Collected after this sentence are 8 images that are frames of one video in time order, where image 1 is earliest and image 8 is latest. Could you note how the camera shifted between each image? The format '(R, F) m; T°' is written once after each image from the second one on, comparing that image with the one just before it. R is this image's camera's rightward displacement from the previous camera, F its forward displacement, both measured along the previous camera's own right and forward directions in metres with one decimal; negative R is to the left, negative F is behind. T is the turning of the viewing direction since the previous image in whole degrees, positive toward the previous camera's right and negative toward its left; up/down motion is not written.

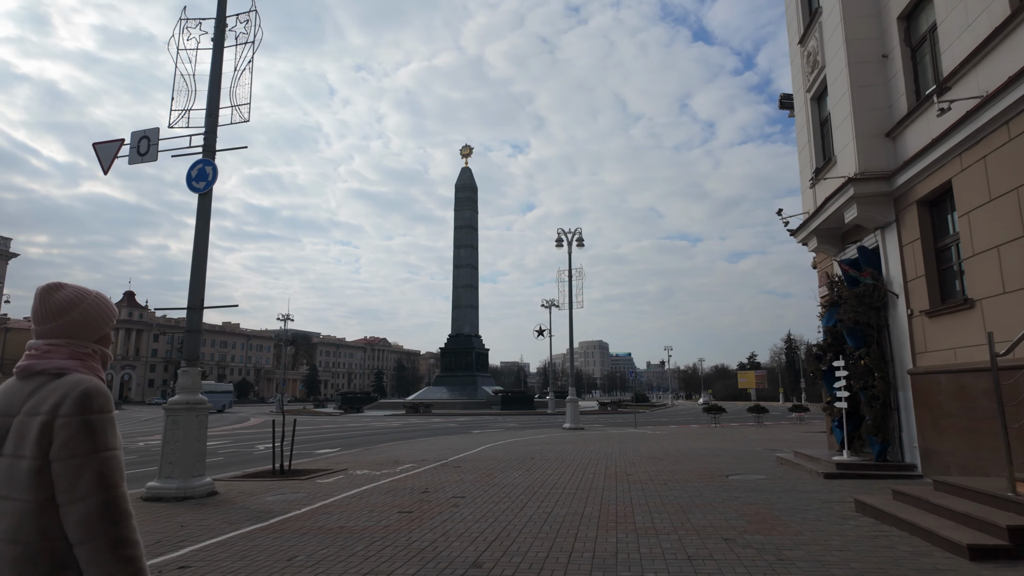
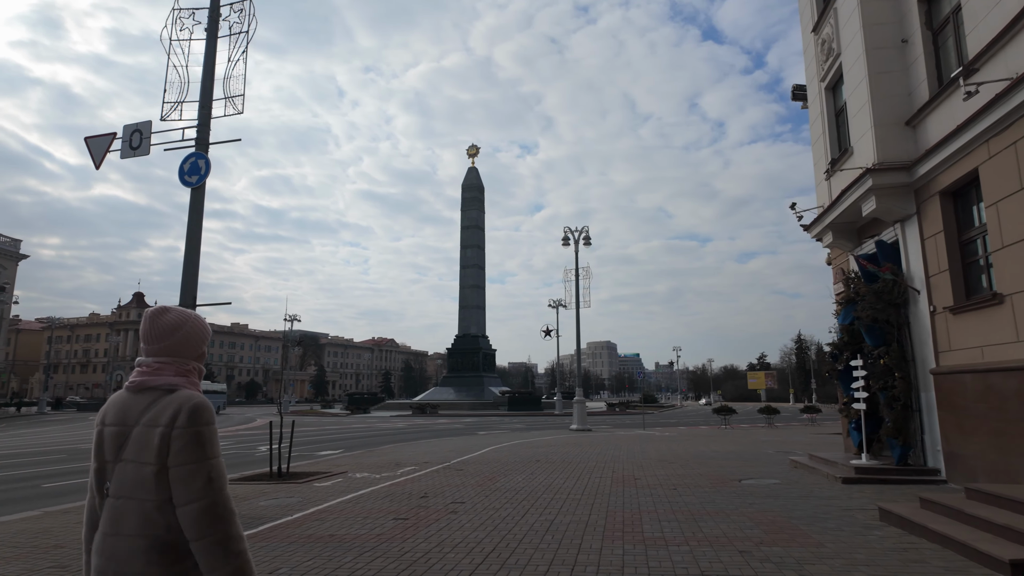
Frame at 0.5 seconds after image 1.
(+0.1, +0.4) m; -1°
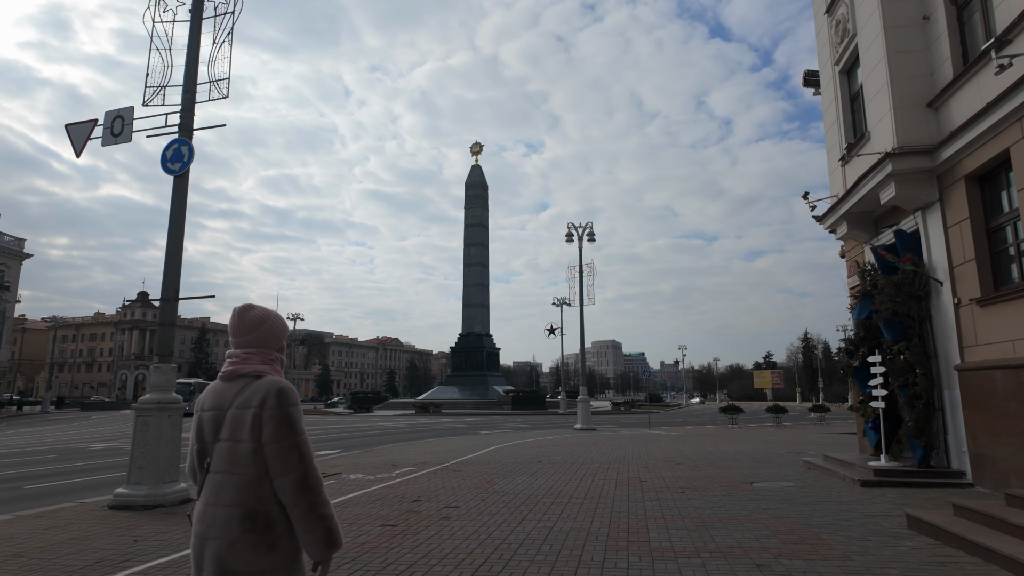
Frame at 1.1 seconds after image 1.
(+0.1, +0.5) m; -1°
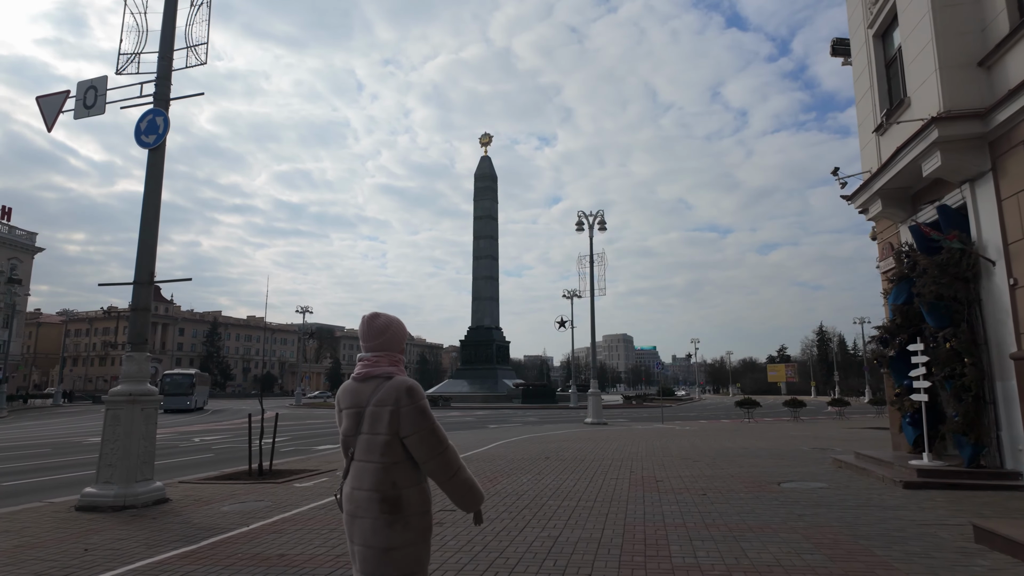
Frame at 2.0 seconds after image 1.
(+0.1, +0.8) m; -1°
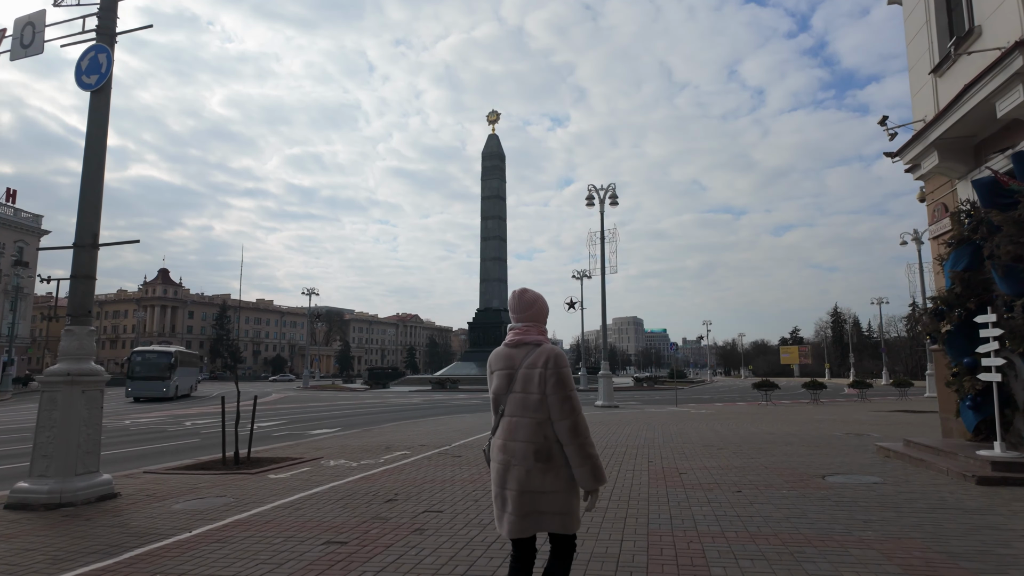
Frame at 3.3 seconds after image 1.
(+0.1, +1.3) m; -1°
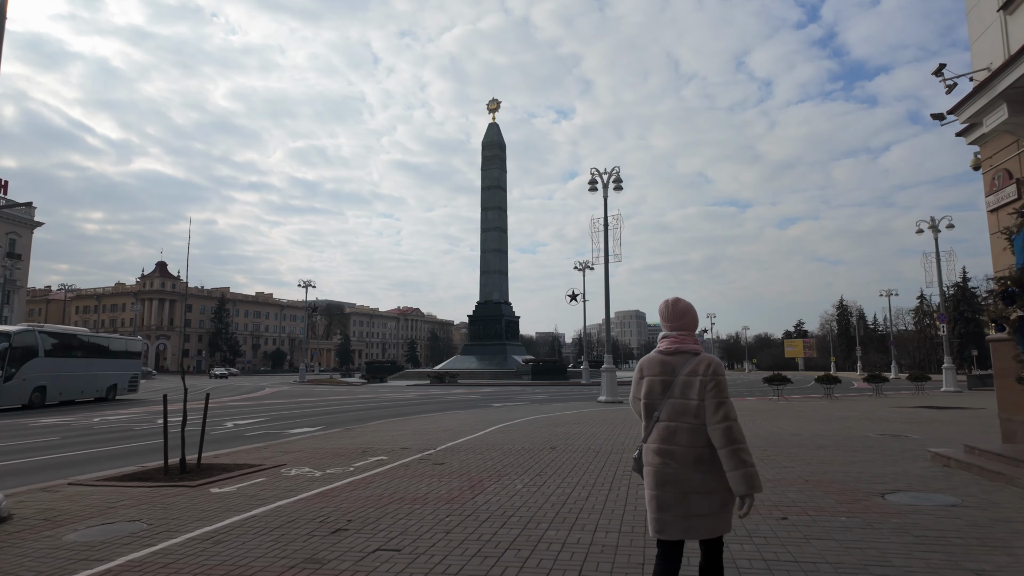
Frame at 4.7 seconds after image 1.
(+0.2, +1.5) m; 0°
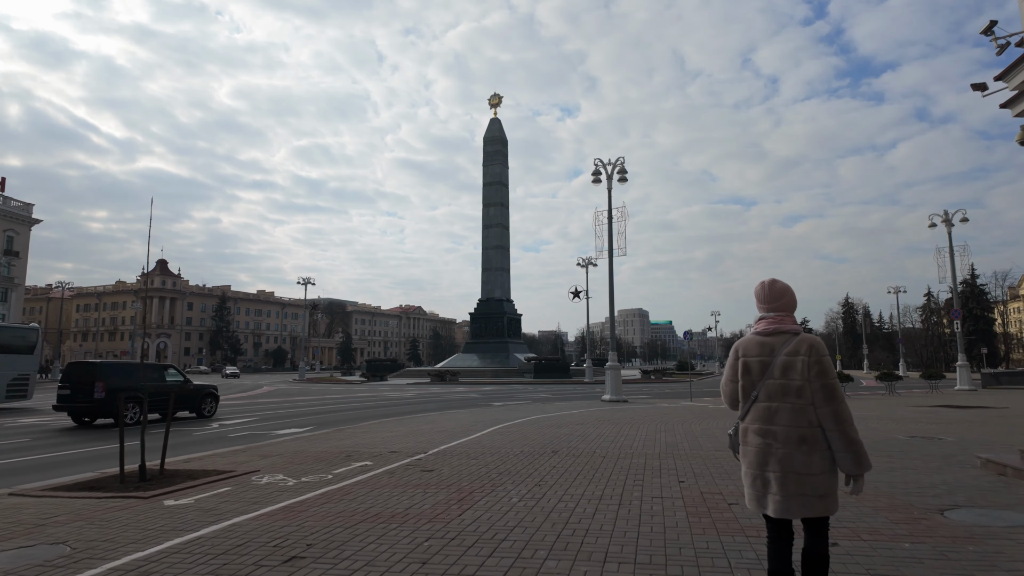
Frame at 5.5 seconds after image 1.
(+0.1, +0.9) m; 0°
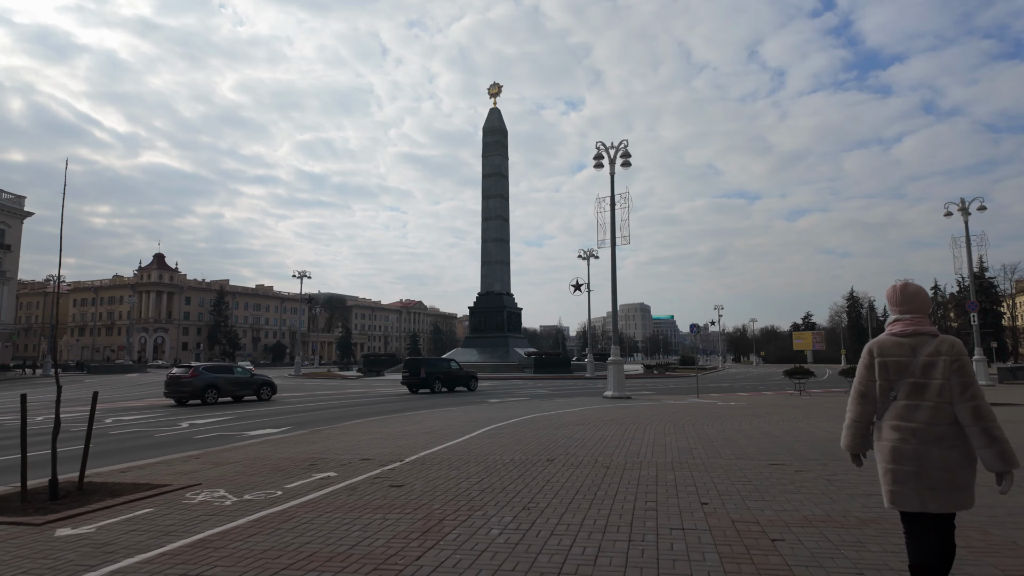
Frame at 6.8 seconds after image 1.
(+0.2, +1.4) m; 0°
